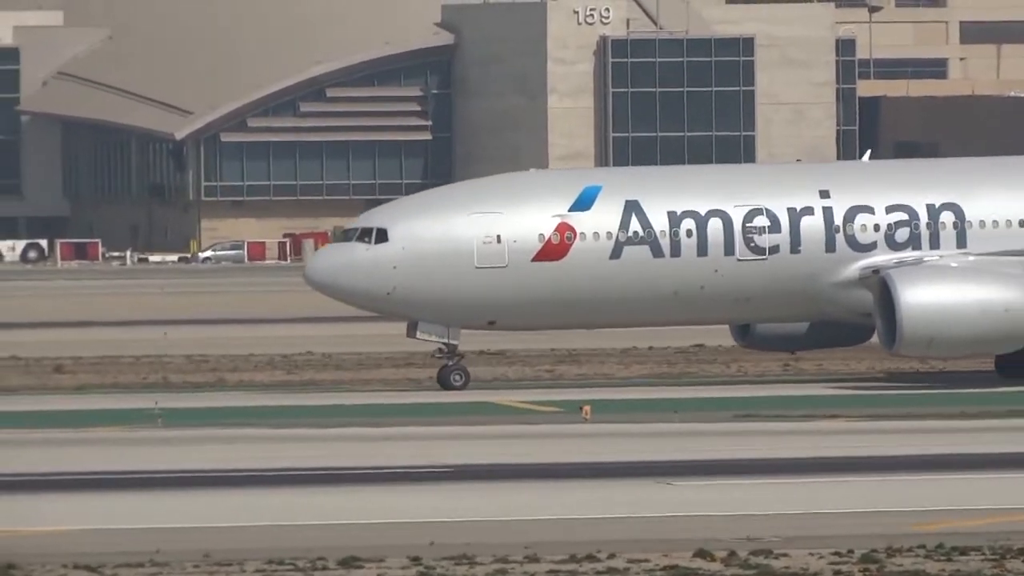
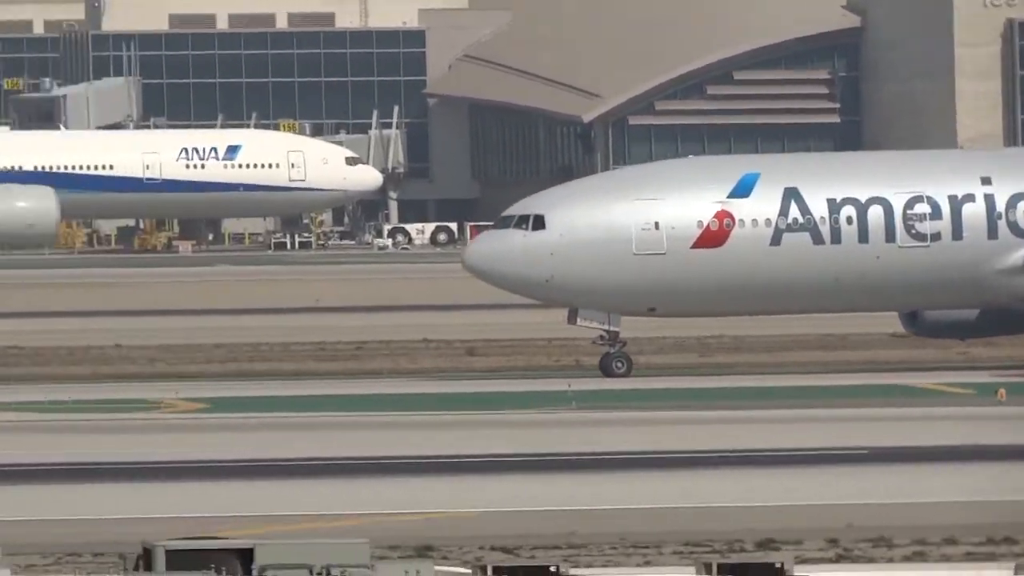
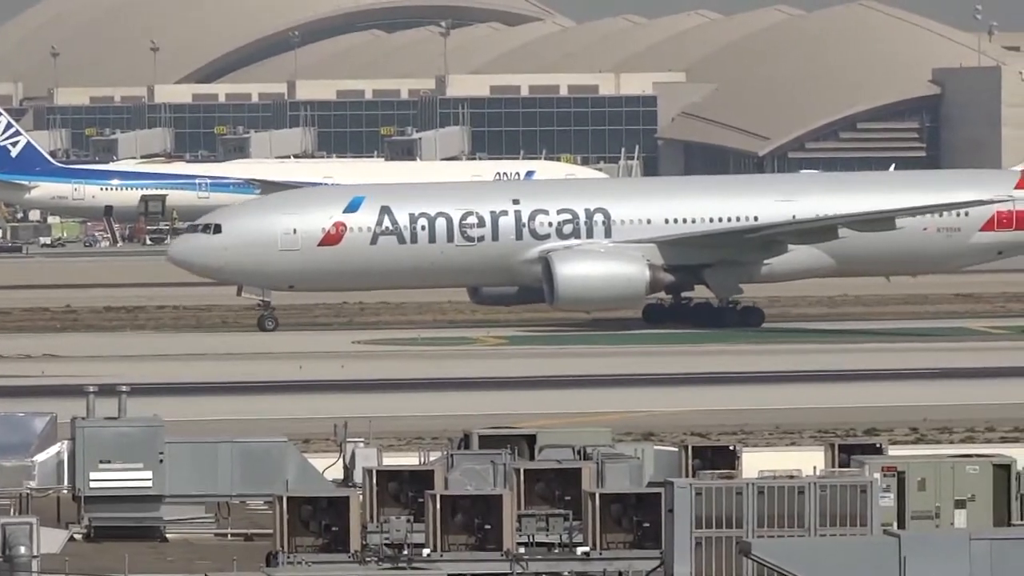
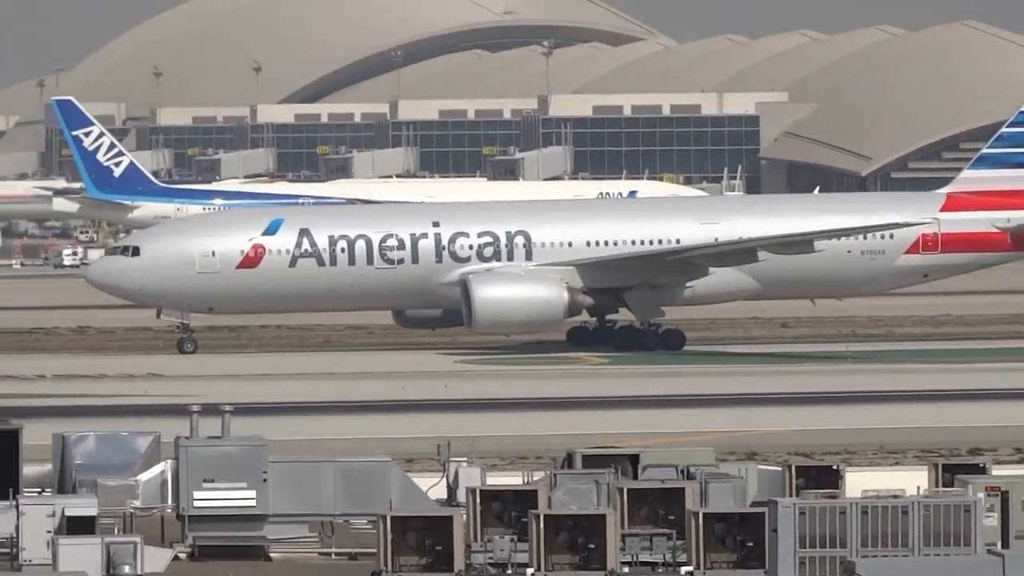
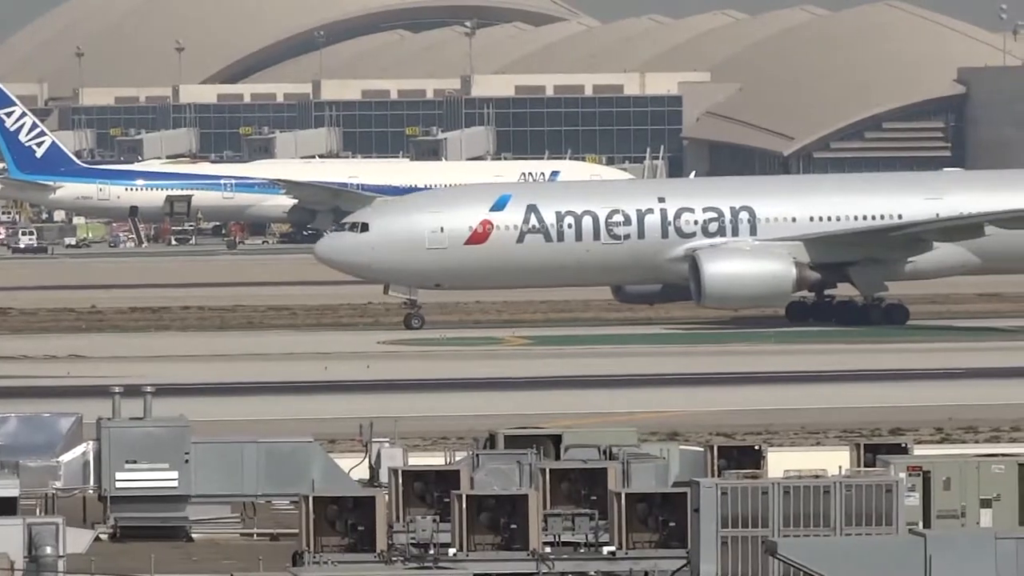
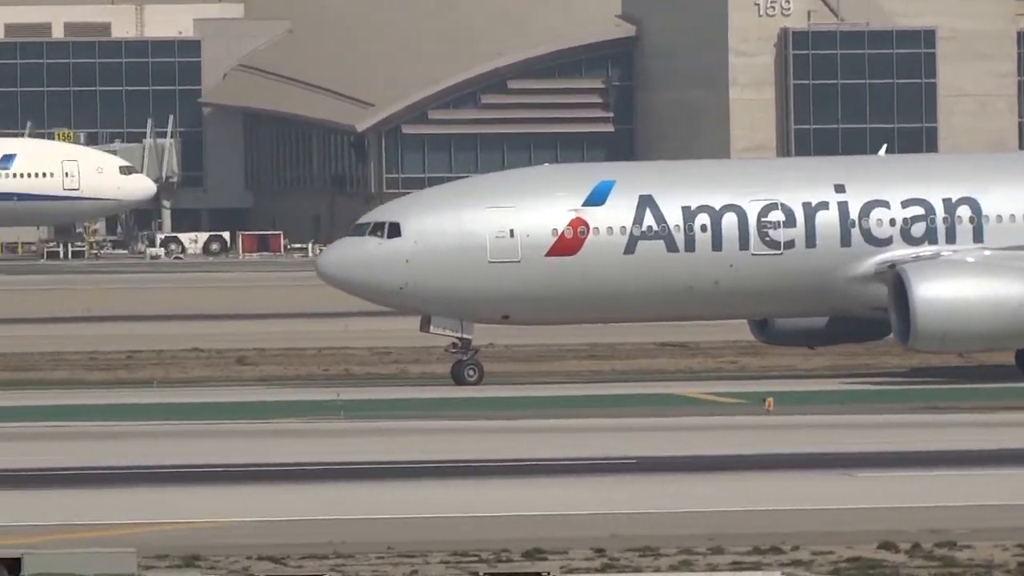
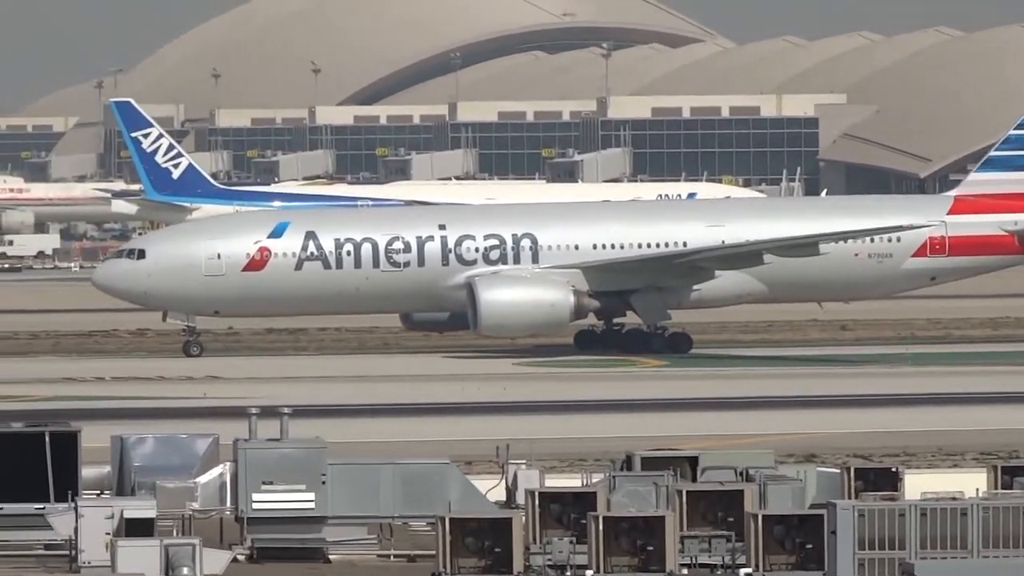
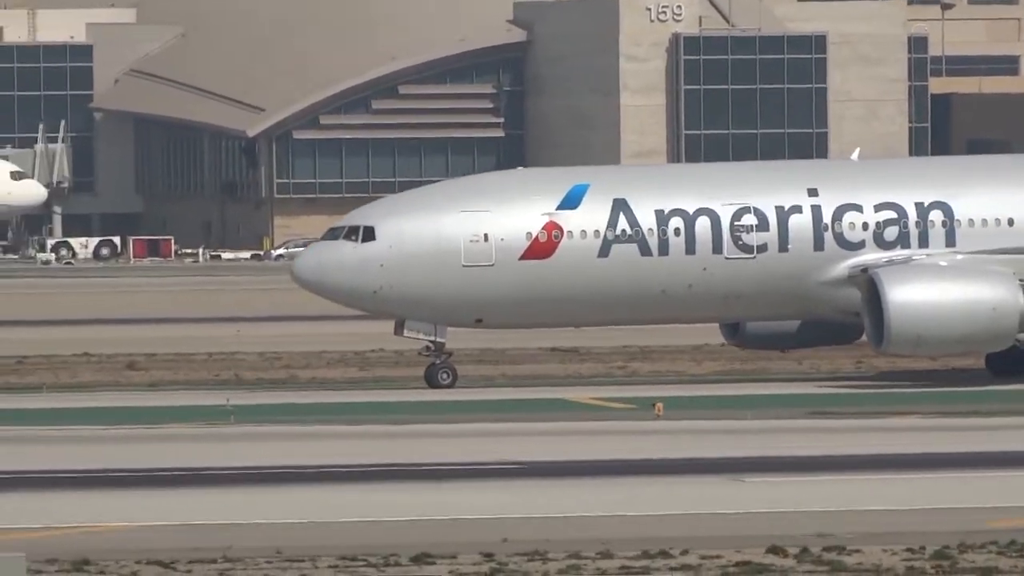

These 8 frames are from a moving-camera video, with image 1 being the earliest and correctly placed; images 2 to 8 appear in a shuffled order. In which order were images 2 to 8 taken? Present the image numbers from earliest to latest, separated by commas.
8, 6, 2, 5, 3, 4, 7
